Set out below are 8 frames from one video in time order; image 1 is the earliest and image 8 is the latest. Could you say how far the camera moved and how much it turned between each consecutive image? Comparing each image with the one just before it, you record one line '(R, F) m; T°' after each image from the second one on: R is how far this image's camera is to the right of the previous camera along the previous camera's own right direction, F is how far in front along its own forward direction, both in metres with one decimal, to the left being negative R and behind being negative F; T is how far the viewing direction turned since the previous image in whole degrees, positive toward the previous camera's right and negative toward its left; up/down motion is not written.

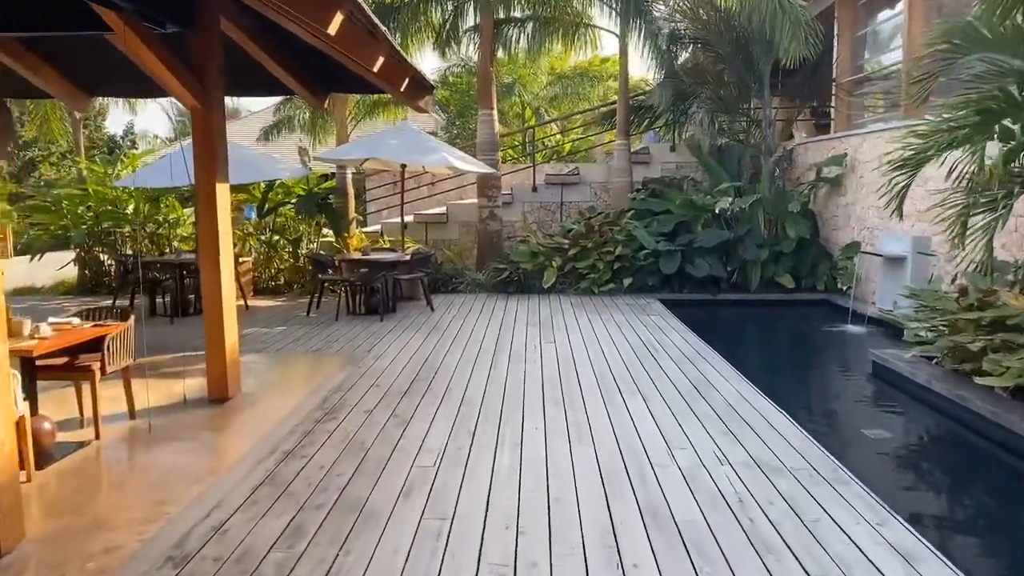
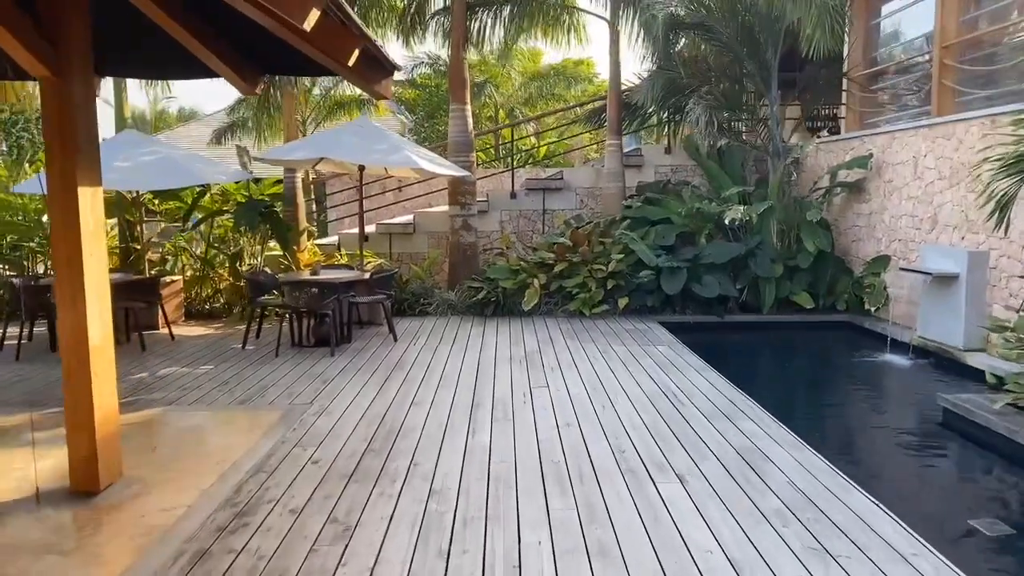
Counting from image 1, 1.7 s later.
(-0.1, +1.2) m; +2°
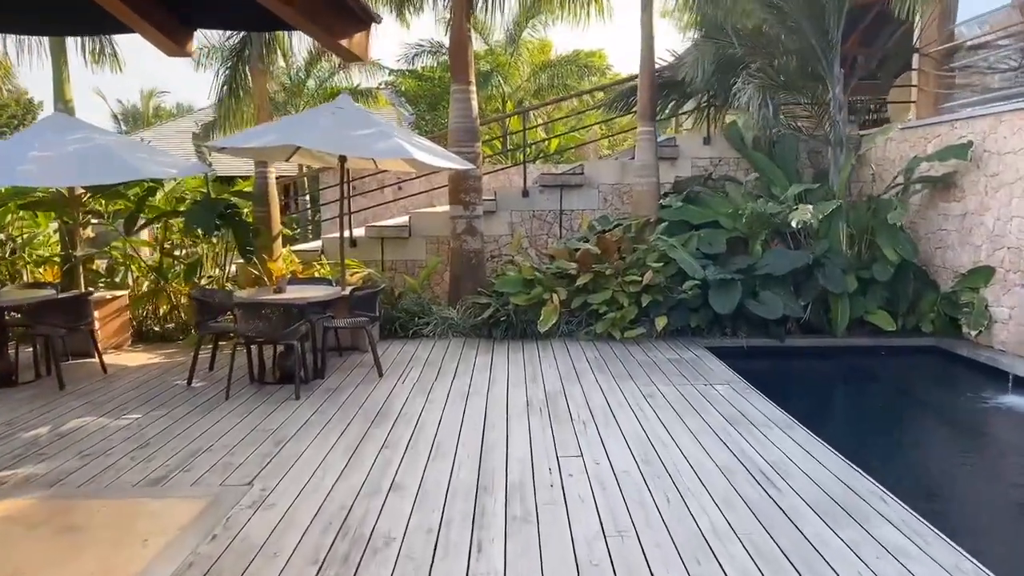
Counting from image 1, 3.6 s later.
(-0.1, +1.3) m; 0°
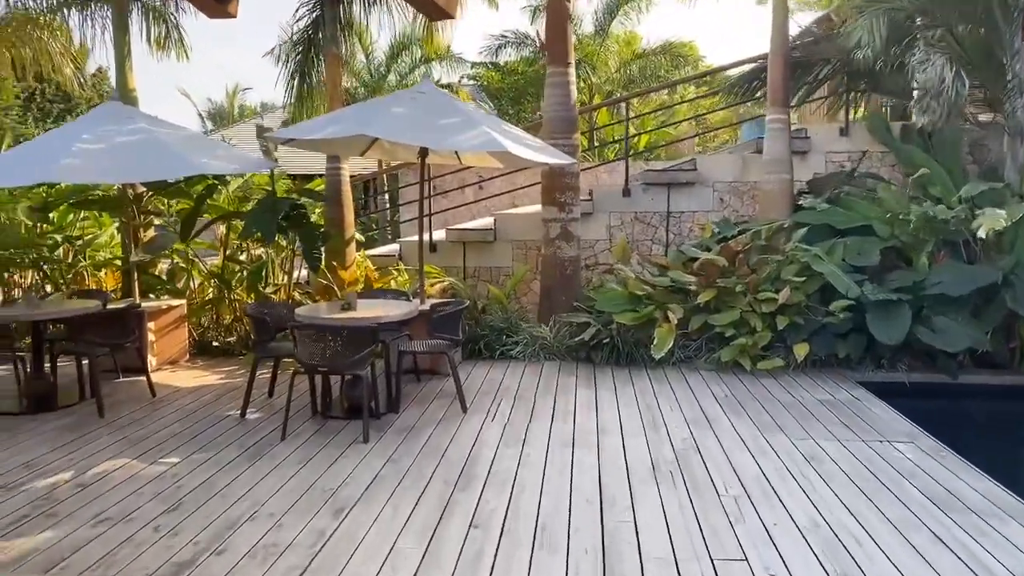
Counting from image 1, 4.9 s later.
(-0.2, +0.9) m; -6°
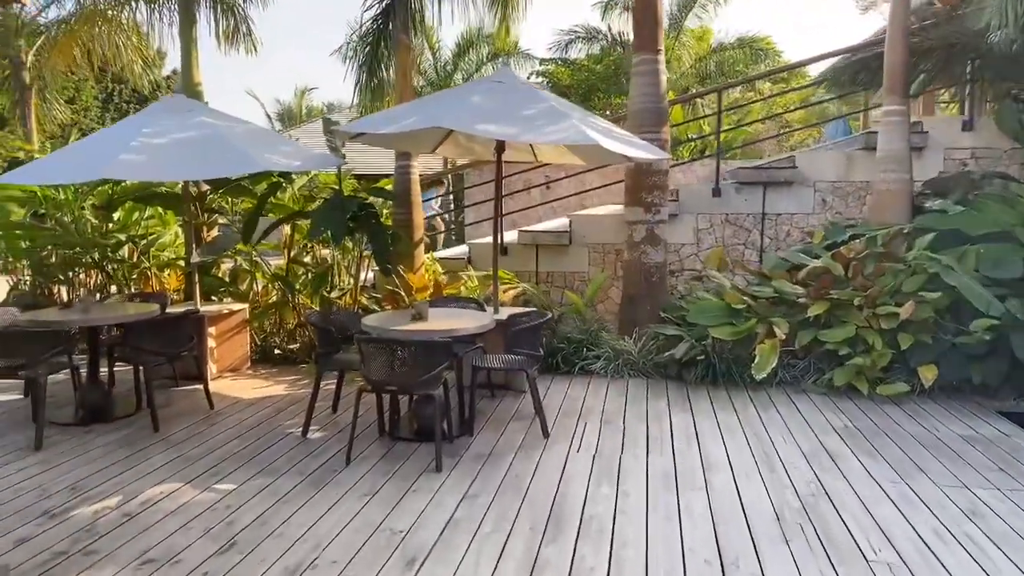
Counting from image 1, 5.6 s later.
(-0.2, +0.5) m; -5°
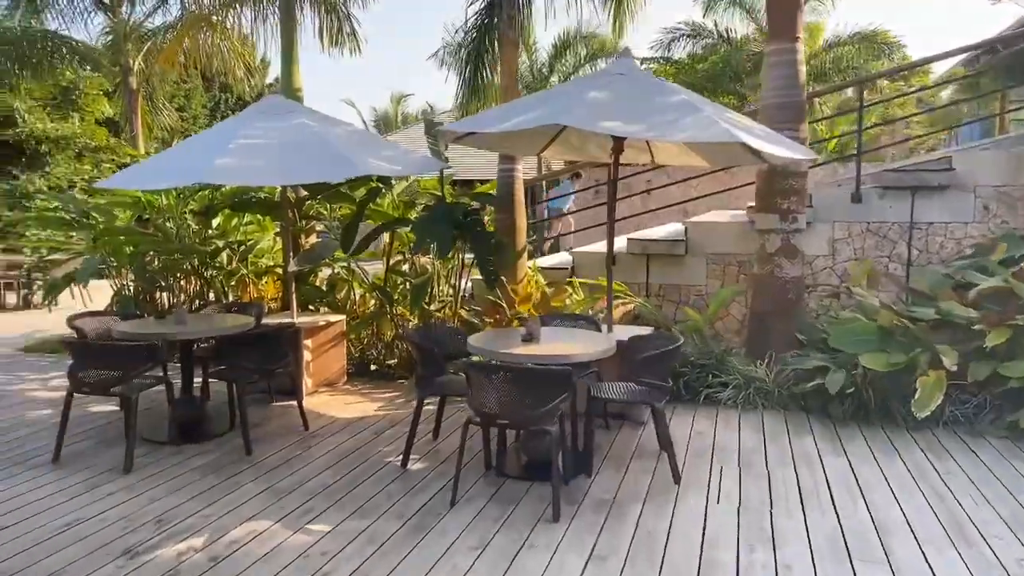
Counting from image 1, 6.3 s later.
(-0.2, +0.5) m; -7°
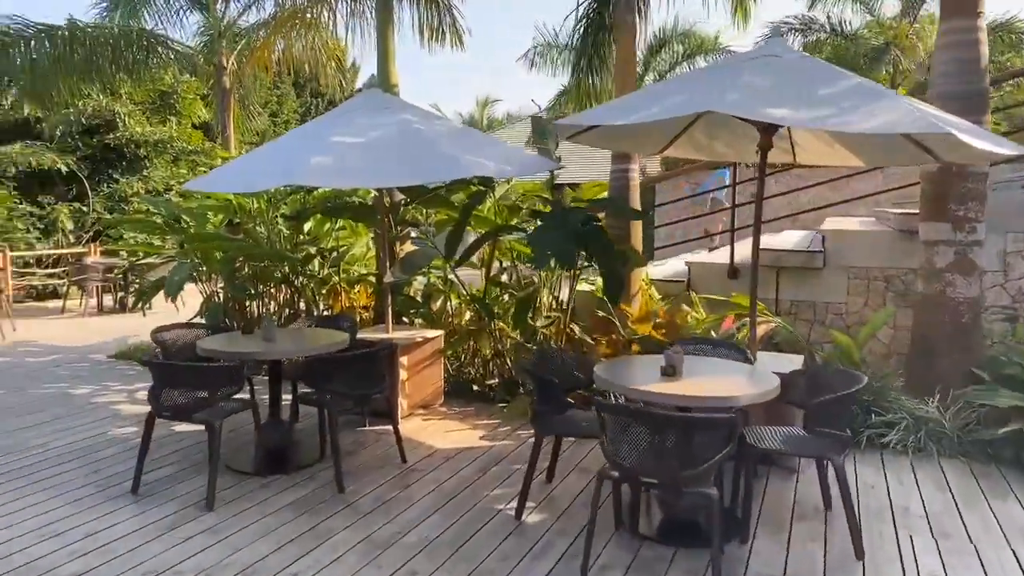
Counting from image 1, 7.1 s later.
(-0.2, +0.5) m; -6°
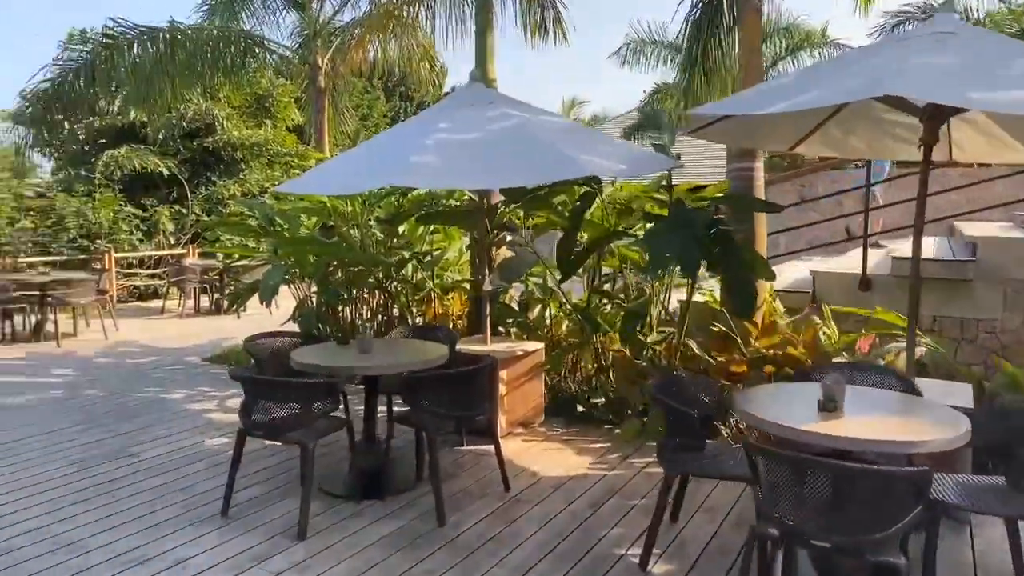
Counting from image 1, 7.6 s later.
(-0.2, +0.4) m; -6°
